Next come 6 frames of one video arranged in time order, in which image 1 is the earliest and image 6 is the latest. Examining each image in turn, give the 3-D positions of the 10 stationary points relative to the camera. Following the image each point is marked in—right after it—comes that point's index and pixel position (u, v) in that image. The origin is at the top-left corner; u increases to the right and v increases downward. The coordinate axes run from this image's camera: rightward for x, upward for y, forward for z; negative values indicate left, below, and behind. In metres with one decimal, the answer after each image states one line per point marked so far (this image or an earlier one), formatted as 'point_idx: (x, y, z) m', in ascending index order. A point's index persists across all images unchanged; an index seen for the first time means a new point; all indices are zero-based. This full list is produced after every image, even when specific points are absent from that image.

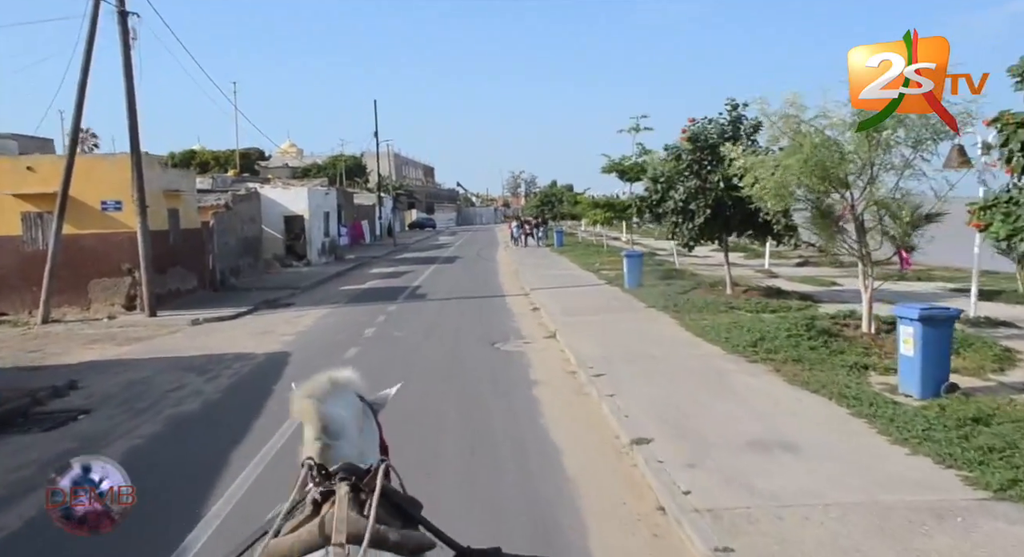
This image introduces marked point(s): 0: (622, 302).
0: (+2.3, -0.5, +18.7) m
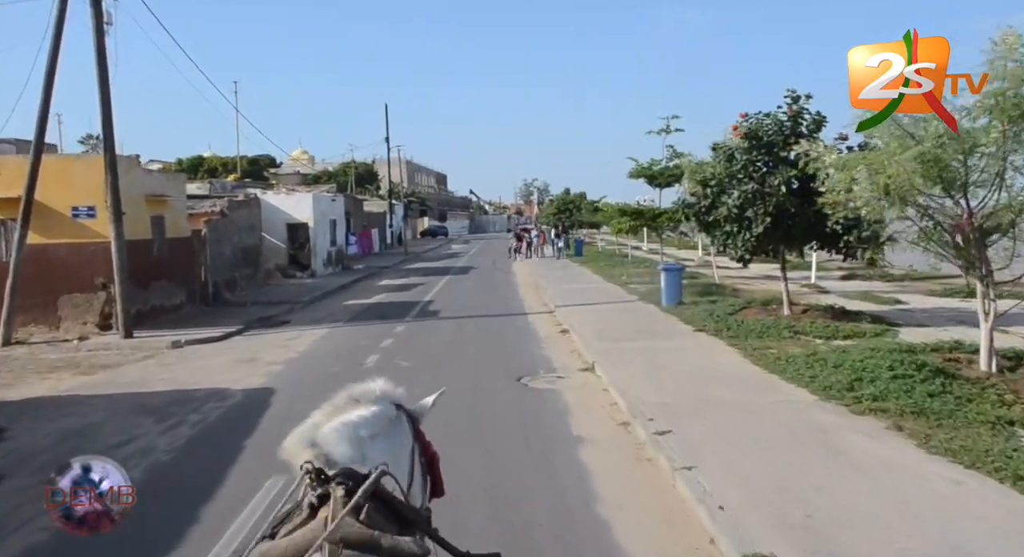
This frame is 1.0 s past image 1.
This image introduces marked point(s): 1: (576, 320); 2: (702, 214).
0: (+2.8, -0.9, +16.3) m
1: (+1.3, -0.8, +17.6) m
2: (+3.5, +1.2, +16.5) m
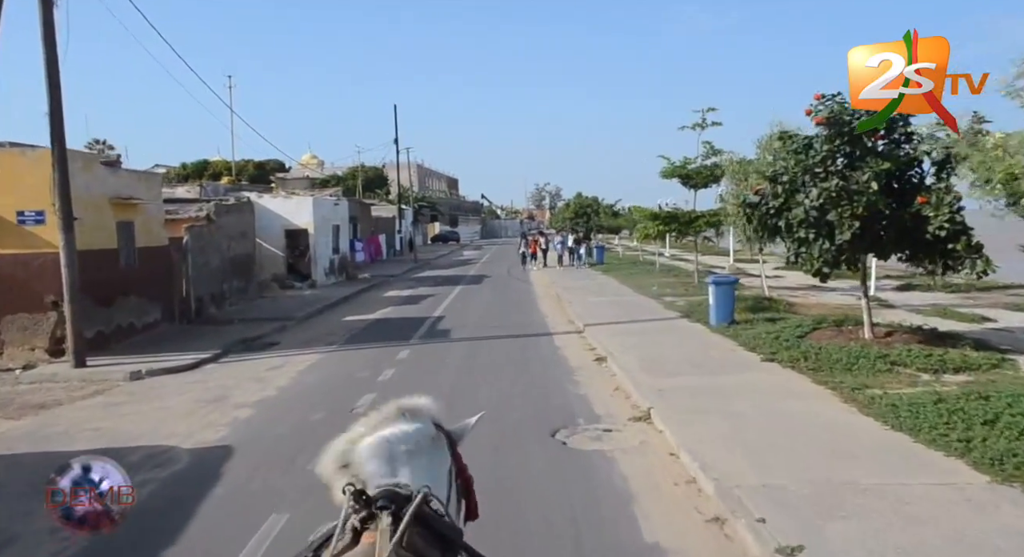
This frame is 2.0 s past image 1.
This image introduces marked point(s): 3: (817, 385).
0: (+3.2, -1.1, +13.4) m
1: (+1.7, -1.1, +14.8) m
2: (+3.9, +1.0, +13.6) m
3: (+3.7, -1.3, +10.7) m
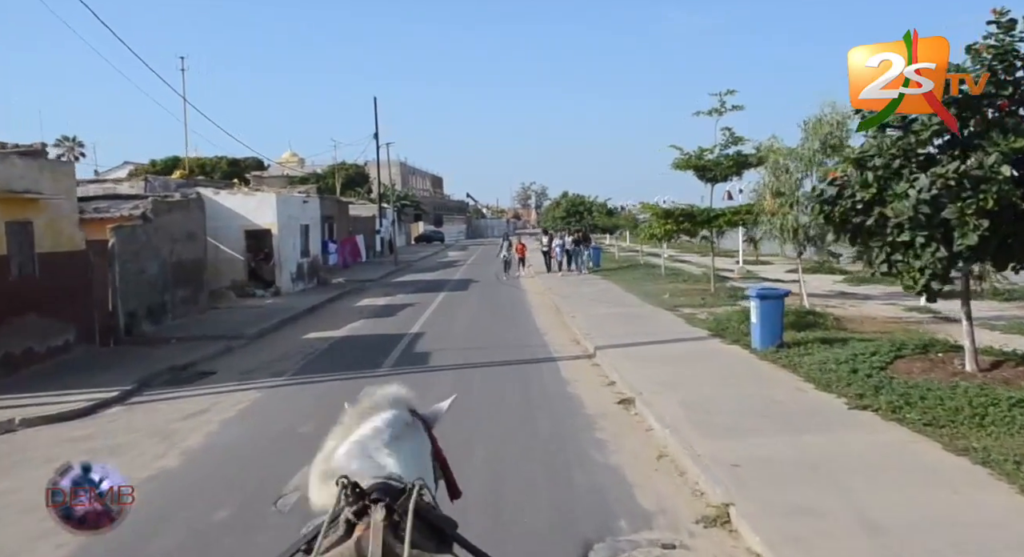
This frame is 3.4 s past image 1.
0: (+3.2, -1.3, +10.1) m
1: (+1.7, -1.3, +11.5) m
2: (+3.9, +0.8, +10.3) m
3: (+3.7, -1.5, +7.4) m
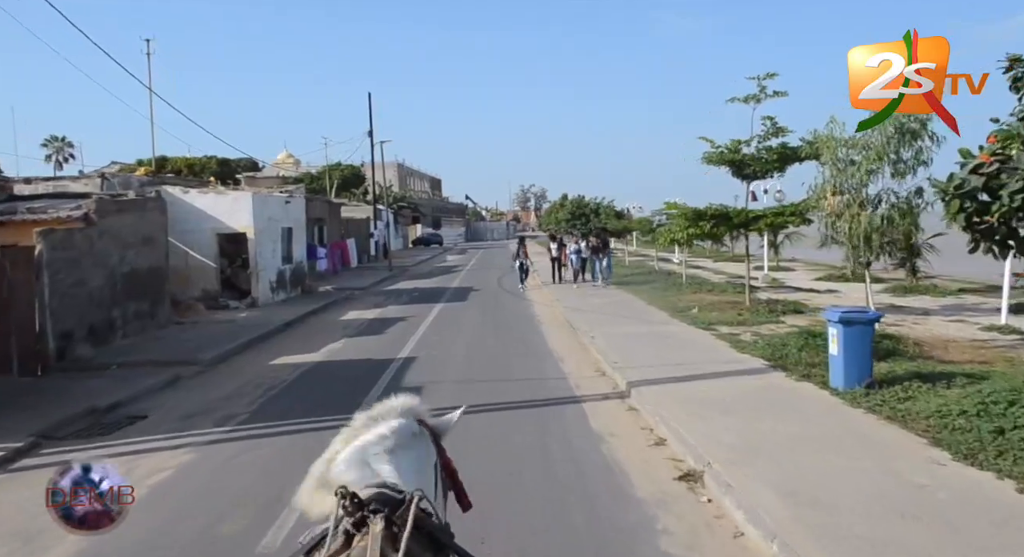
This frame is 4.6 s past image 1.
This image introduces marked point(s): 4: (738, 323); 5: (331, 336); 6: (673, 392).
0: (+3.3, -1.5, +7.1) m
1: (+1.8, -1.5, +8.5) m
2: (+4.1, +0.5, +7.4) m
3: (+3.9, -1.7, +4.4) m
4: (+4.5, -0.8, +17.6) m
5: (-3.9, -1.3, +19.2) m
6: (+2.0, -1.4, +10.9) m
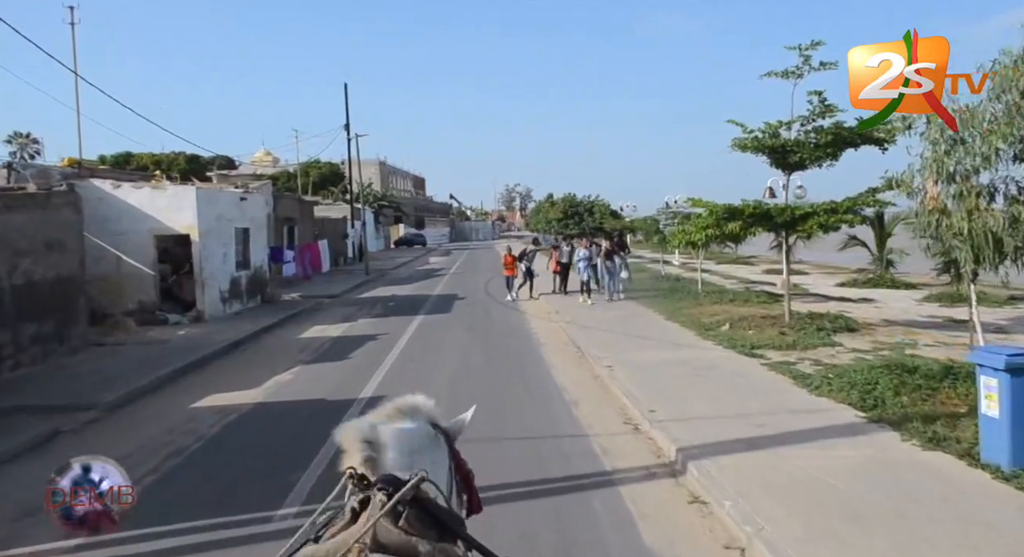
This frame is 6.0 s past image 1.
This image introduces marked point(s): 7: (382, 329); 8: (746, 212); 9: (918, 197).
0: (+3.4, -1.7, +3.7) m
1: (+1.9, -1.8, +5.0) m
2: (+4.1, +0.3, +3.9) m
3: (+4.0, -1.9, +1.0) m
4: (+4.4, -1.0, +14.2) m
5: (-4.1, -1.5, +15.6) m
6: (+2.1, -1.6, +7.5) m
7: (-2.9, -1.1, +19.7) m
8: (+4.2, +1.2, +16.2) m
9: (+5.2, +1.0, +11.6) m
